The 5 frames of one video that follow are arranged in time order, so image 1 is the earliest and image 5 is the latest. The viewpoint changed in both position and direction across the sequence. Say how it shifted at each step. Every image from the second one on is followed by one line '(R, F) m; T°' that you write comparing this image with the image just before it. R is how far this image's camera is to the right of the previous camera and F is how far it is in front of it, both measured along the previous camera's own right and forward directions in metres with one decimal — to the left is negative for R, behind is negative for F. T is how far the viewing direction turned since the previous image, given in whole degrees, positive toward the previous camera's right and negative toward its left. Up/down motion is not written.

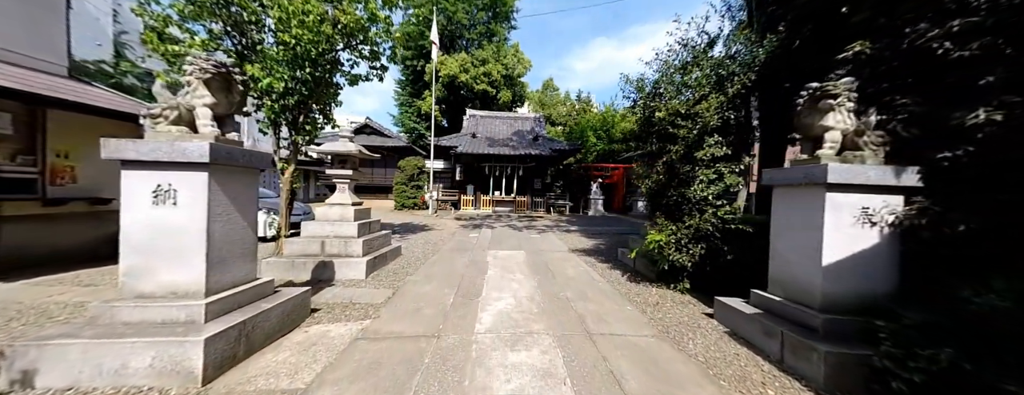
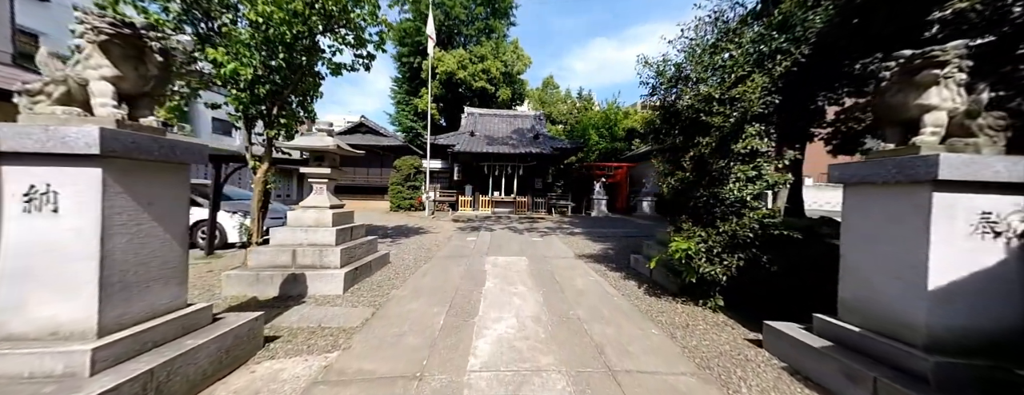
(0.0, +0.6) m; 0°
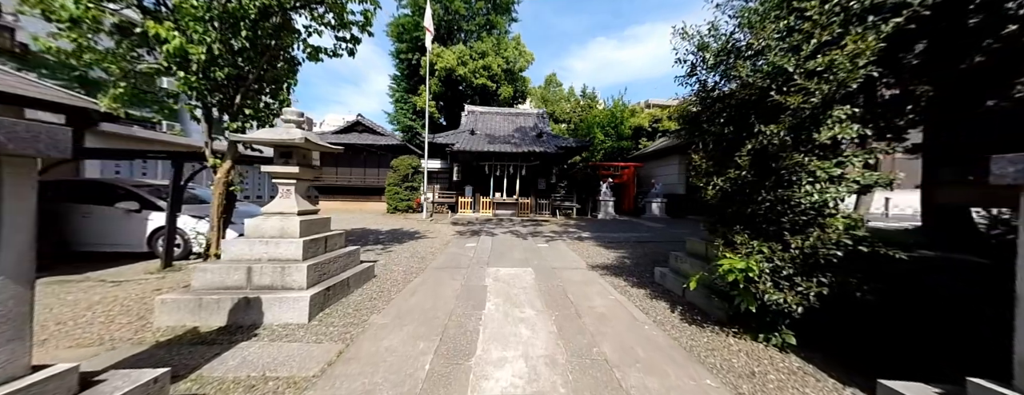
(-0.1, +0.7) m; 0°
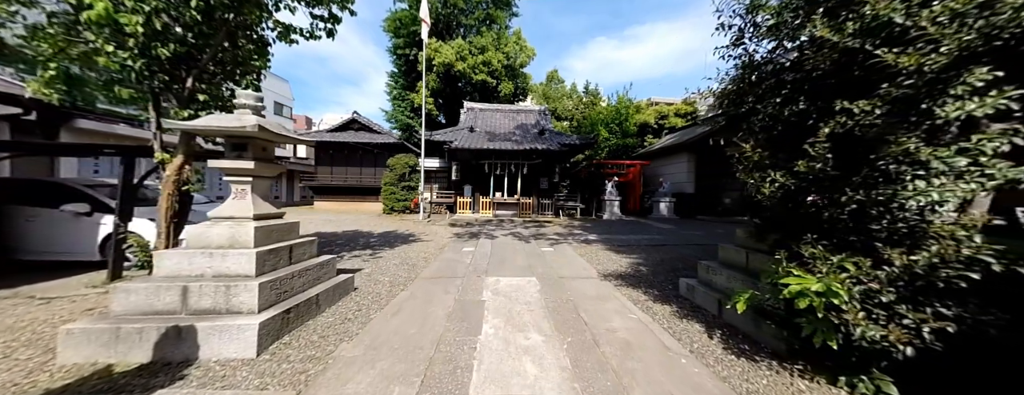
(0.0, +0.6) m; 0°
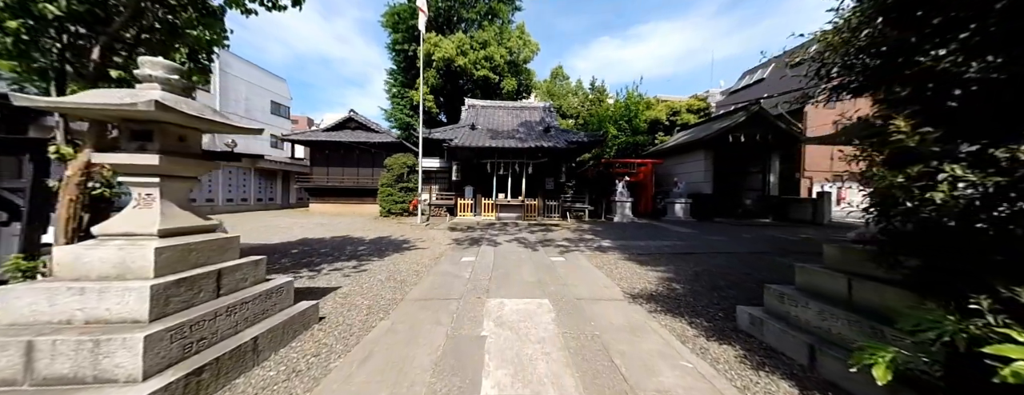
(-0.1, +0.8) m; -1°
